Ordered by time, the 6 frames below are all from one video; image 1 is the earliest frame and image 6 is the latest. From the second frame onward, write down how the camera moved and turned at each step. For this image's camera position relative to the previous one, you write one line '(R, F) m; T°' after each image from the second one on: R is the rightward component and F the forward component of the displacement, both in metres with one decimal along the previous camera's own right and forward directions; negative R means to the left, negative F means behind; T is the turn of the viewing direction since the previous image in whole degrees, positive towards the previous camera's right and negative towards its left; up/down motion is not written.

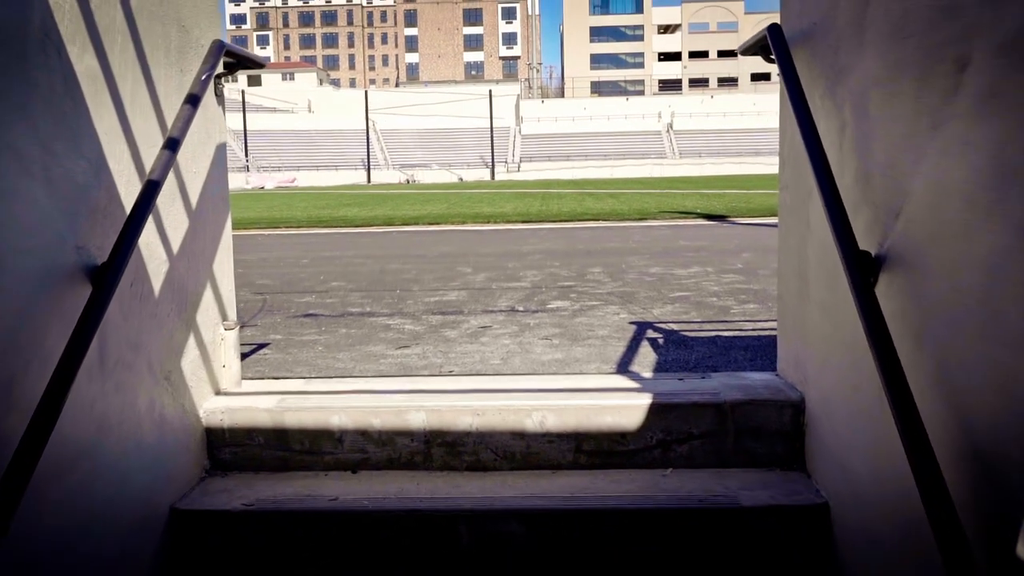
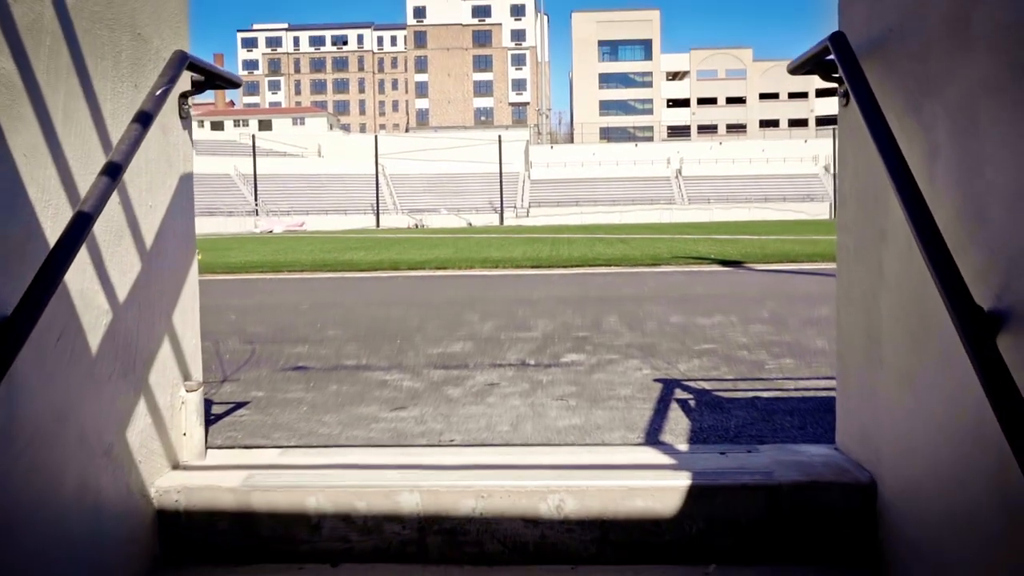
(0.0, +0.7) m; -1°
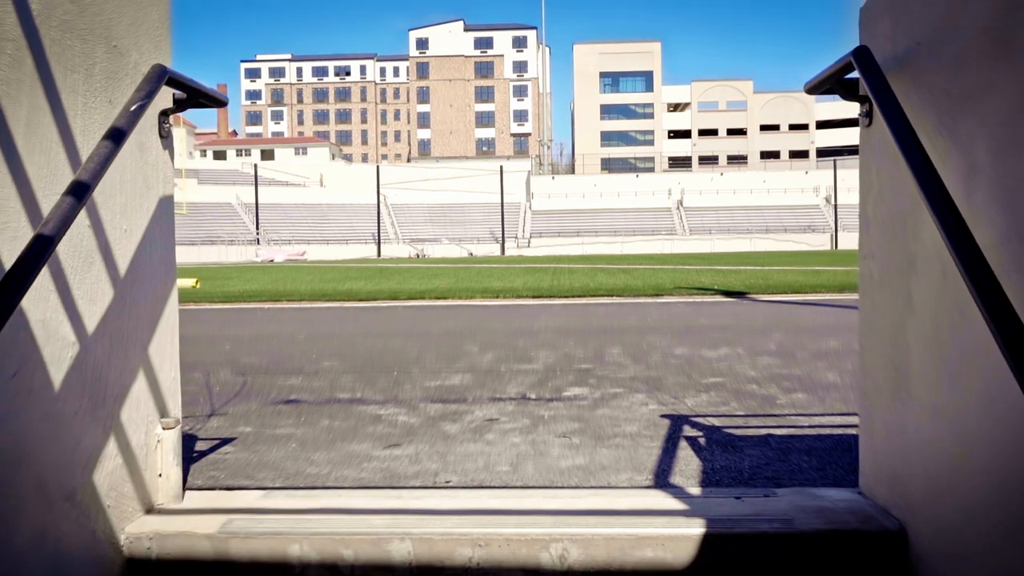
(0.0, +0.2) m; 0°
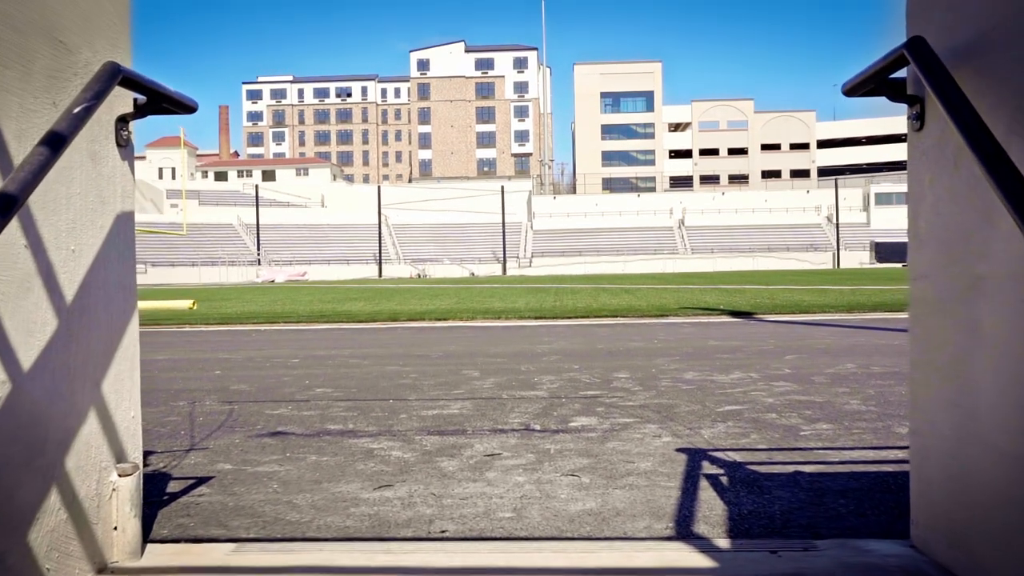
(0.0, +0.4) m; 0°
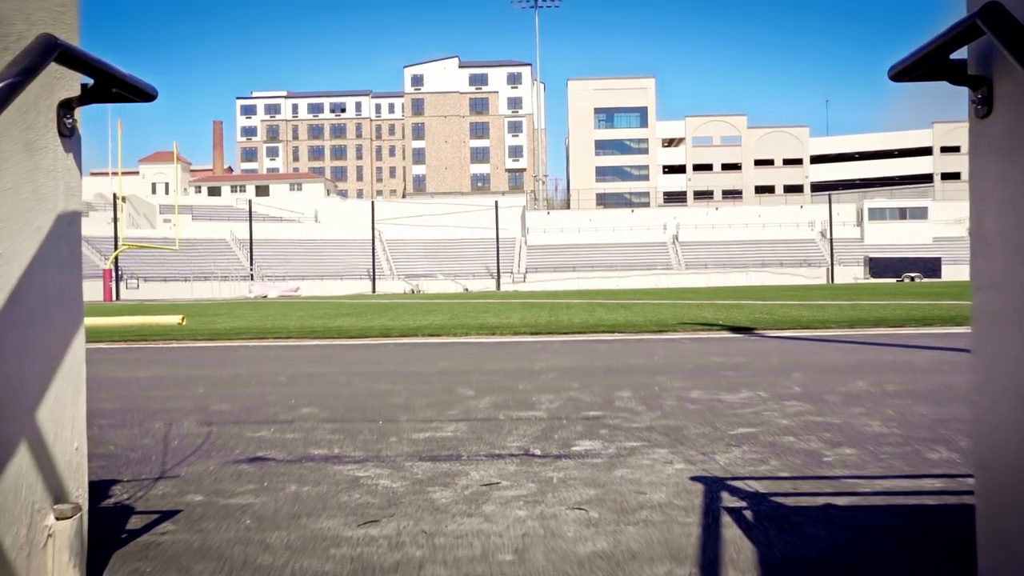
(0.0, +0.4) m; 0°
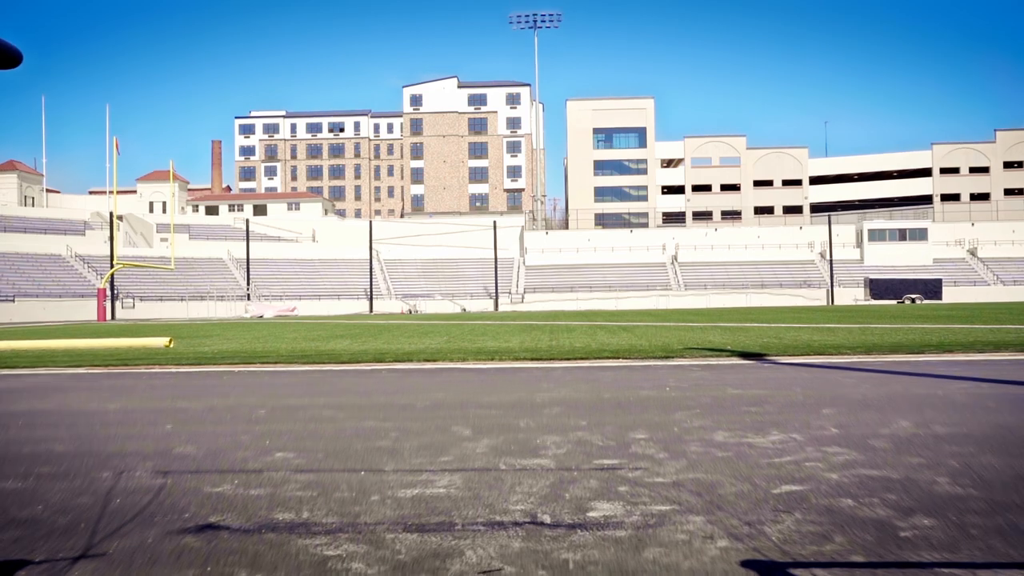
(0.0, +1.0) m; 0°
